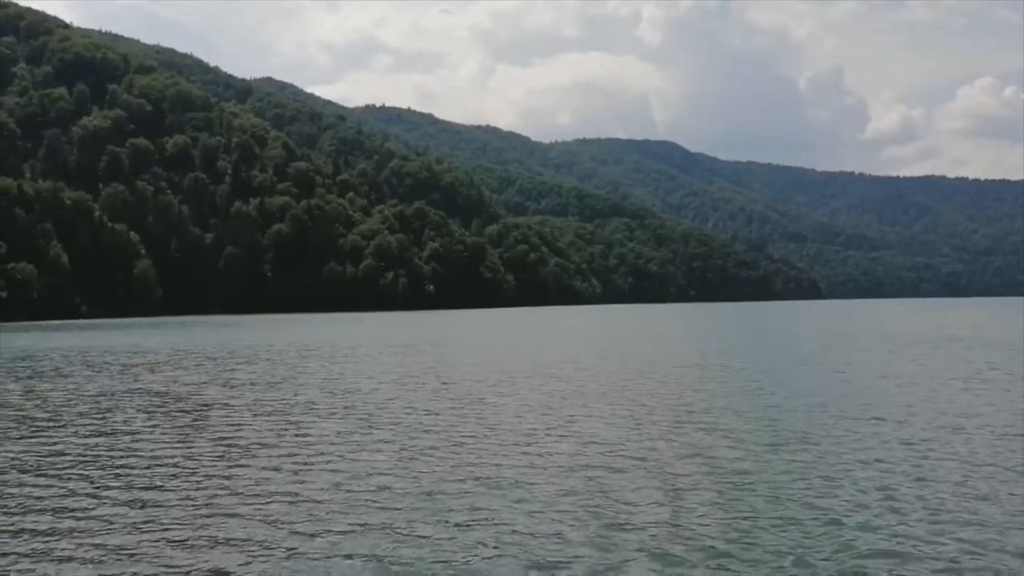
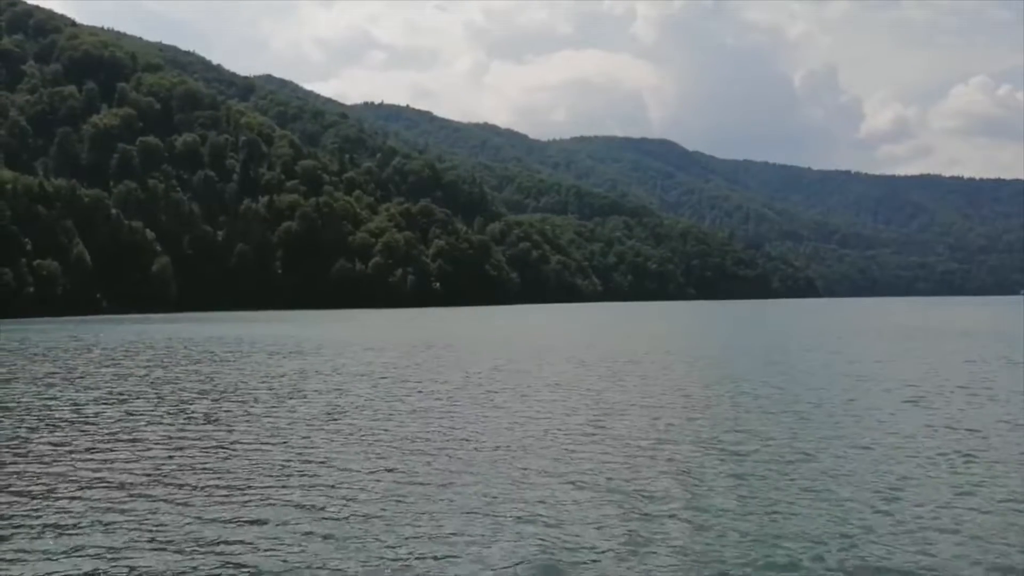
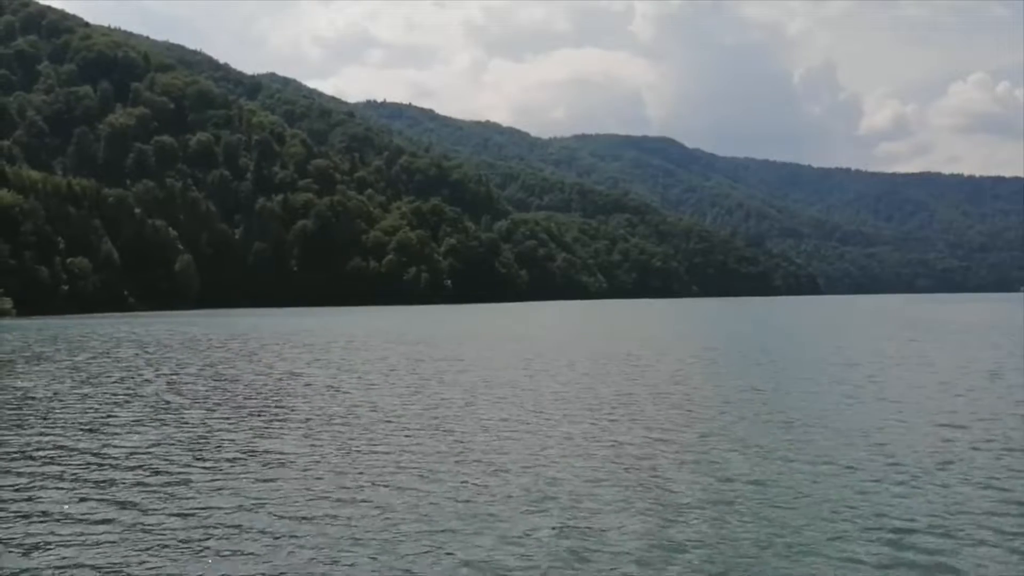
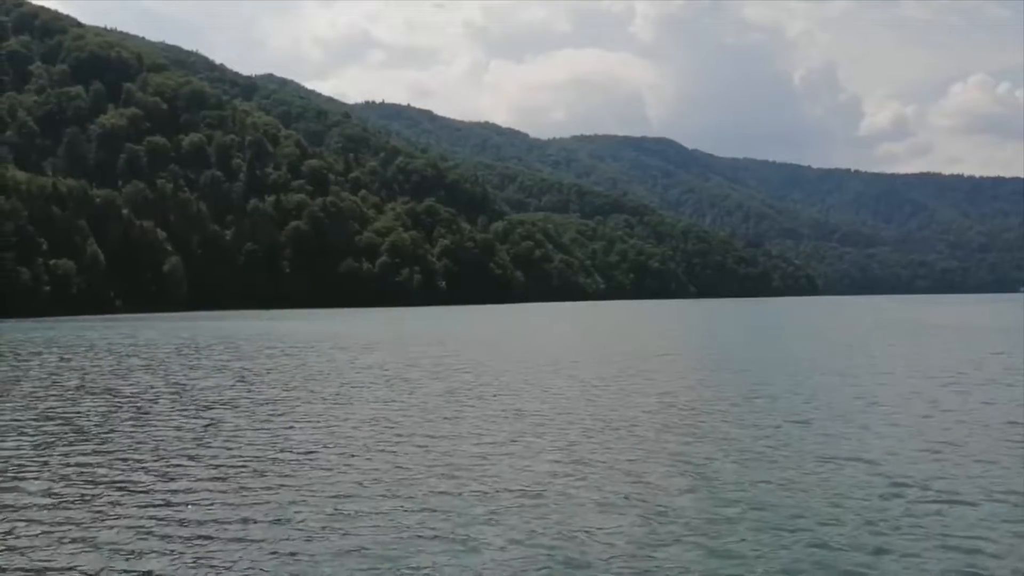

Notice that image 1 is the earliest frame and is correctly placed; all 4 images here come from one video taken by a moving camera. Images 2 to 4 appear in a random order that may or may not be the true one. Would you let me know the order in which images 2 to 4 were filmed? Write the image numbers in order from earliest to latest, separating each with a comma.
2, 4, 3
